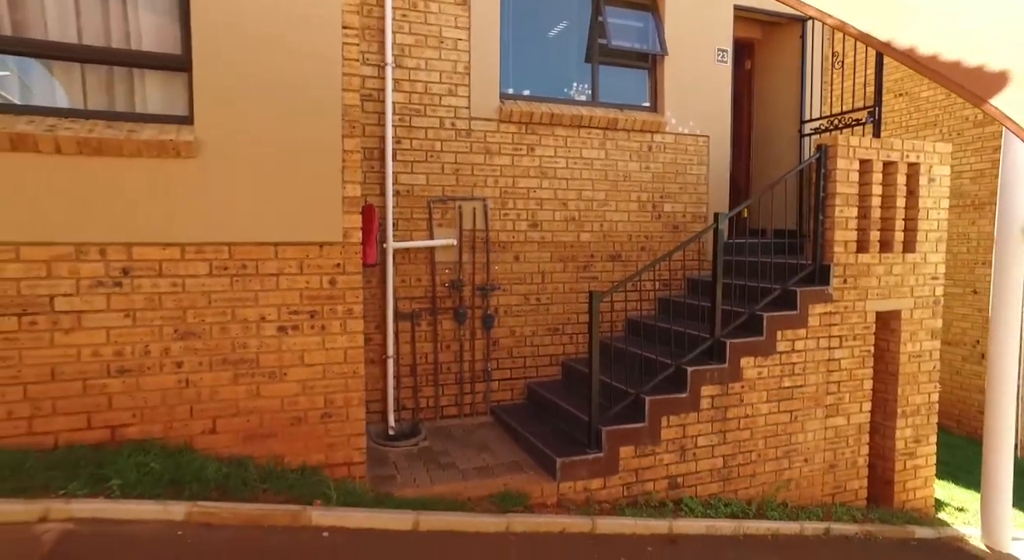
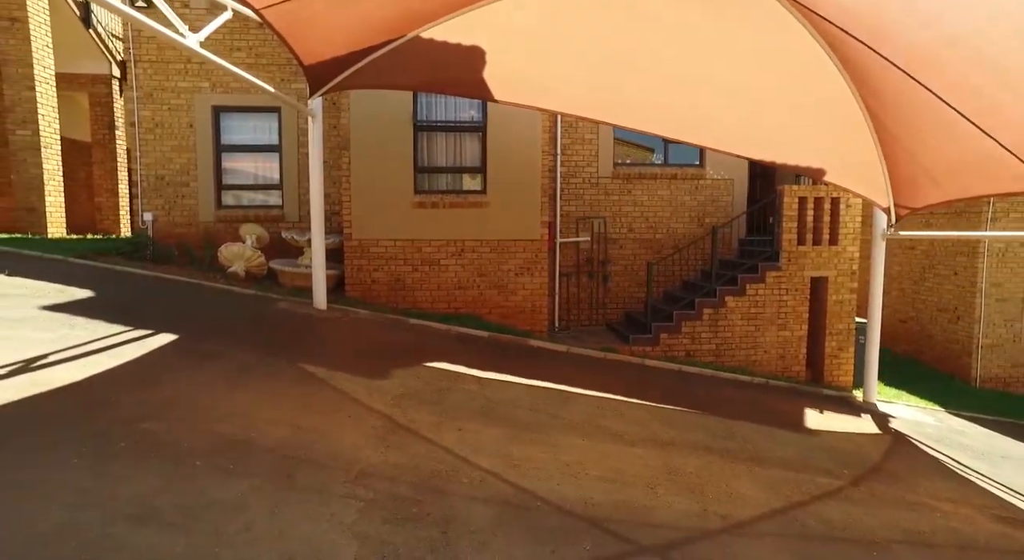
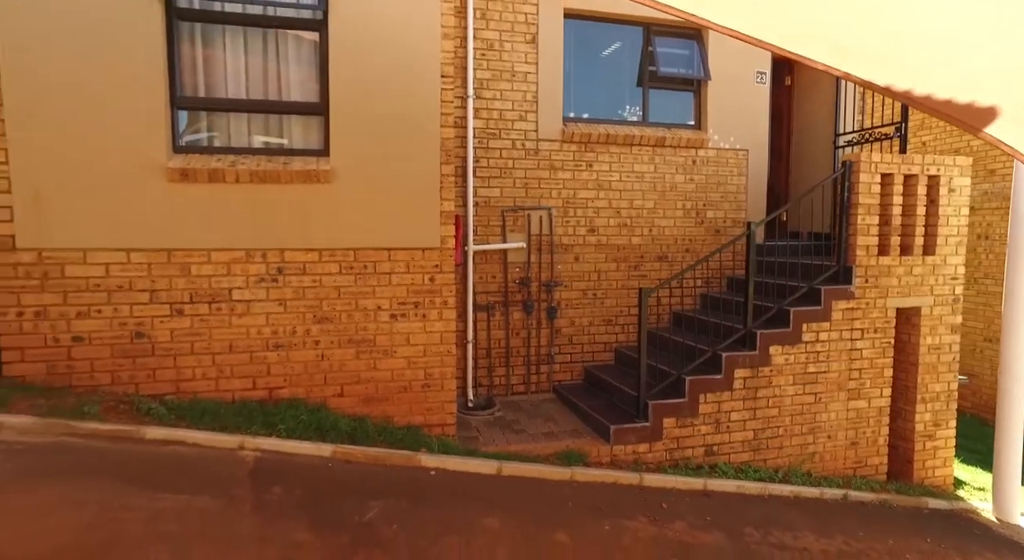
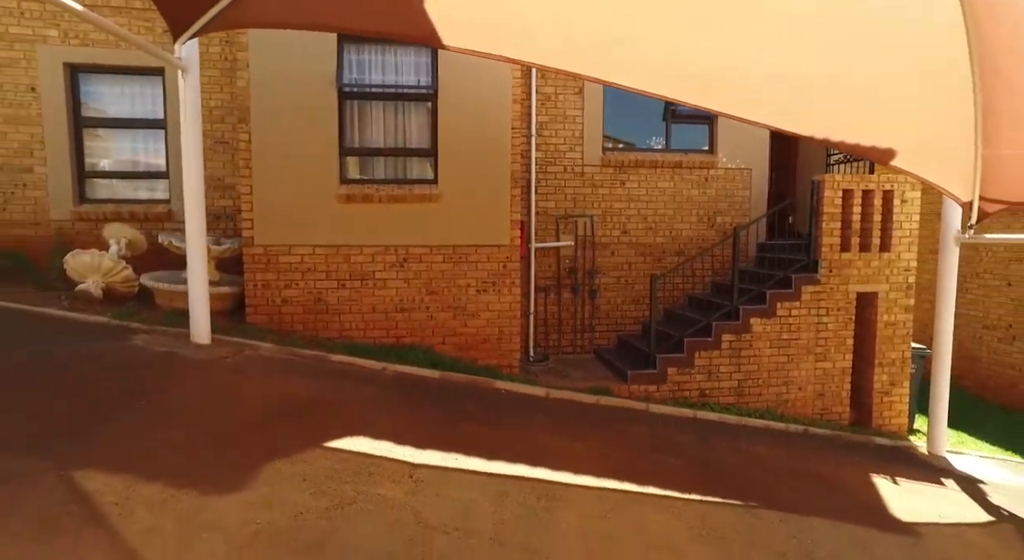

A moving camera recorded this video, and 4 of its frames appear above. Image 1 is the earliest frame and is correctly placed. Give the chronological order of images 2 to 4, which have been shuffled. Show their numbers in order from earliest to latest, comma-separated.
3, 4, 2
